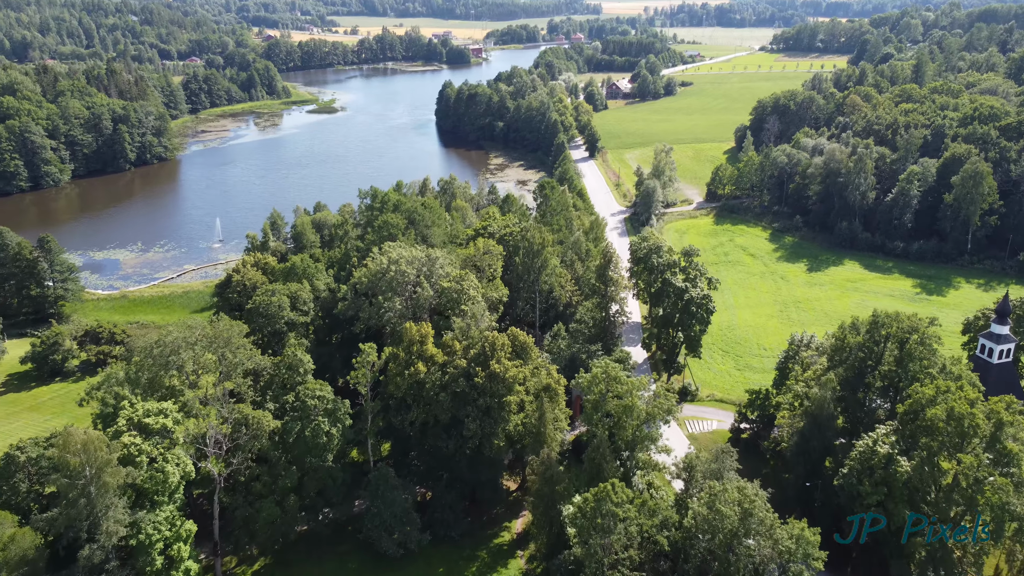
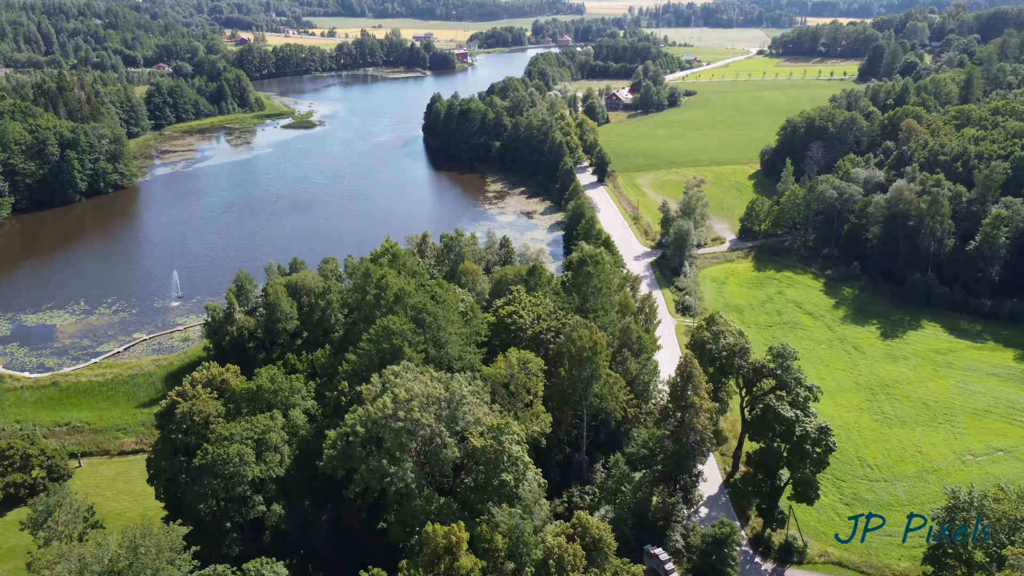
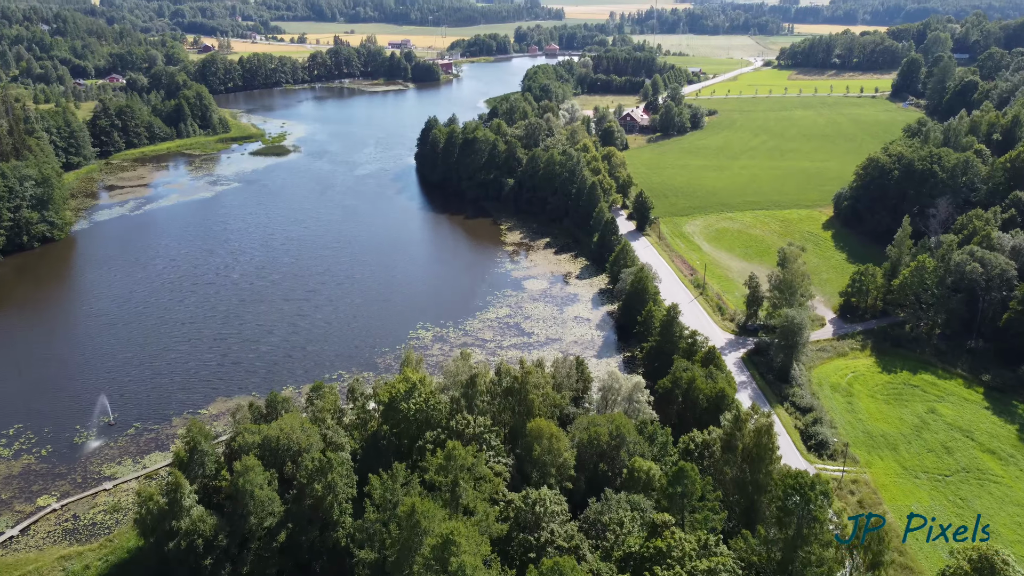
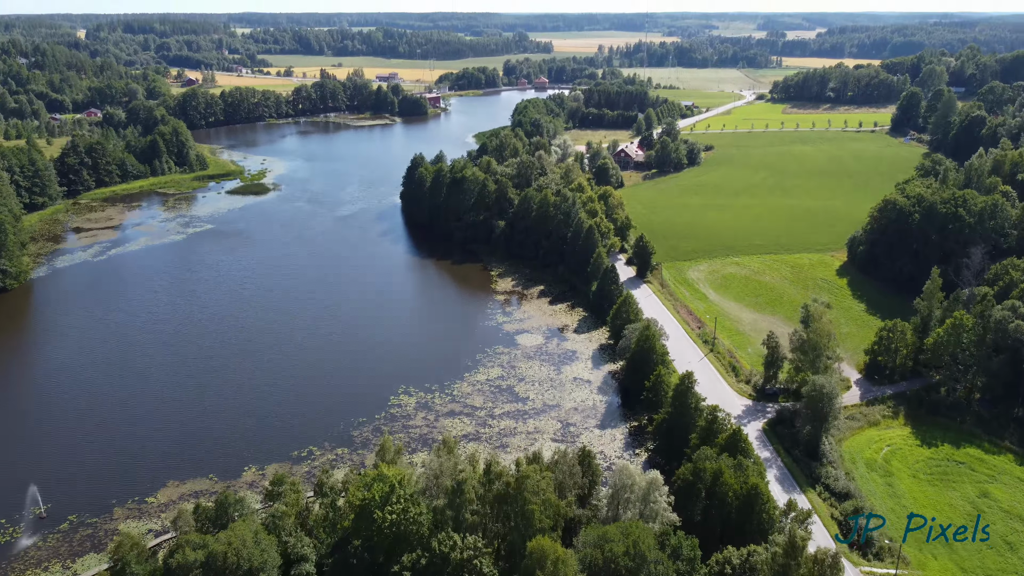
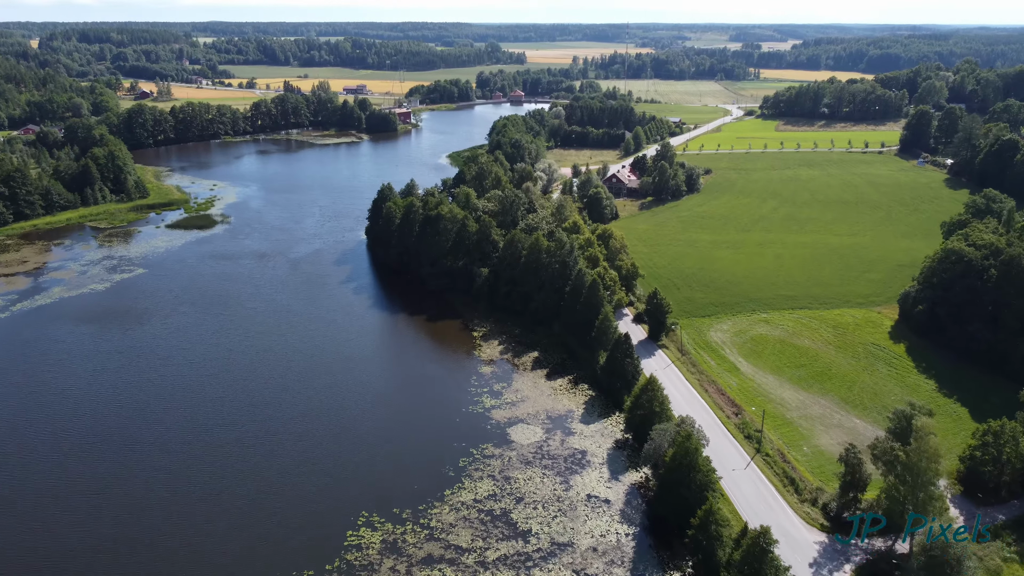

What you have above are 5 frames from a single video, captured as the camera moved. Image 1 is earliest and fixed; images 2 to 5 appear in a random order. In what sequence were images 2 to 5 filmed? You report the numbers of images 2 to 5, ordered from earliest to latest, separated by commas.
2, 3, 4, 5
